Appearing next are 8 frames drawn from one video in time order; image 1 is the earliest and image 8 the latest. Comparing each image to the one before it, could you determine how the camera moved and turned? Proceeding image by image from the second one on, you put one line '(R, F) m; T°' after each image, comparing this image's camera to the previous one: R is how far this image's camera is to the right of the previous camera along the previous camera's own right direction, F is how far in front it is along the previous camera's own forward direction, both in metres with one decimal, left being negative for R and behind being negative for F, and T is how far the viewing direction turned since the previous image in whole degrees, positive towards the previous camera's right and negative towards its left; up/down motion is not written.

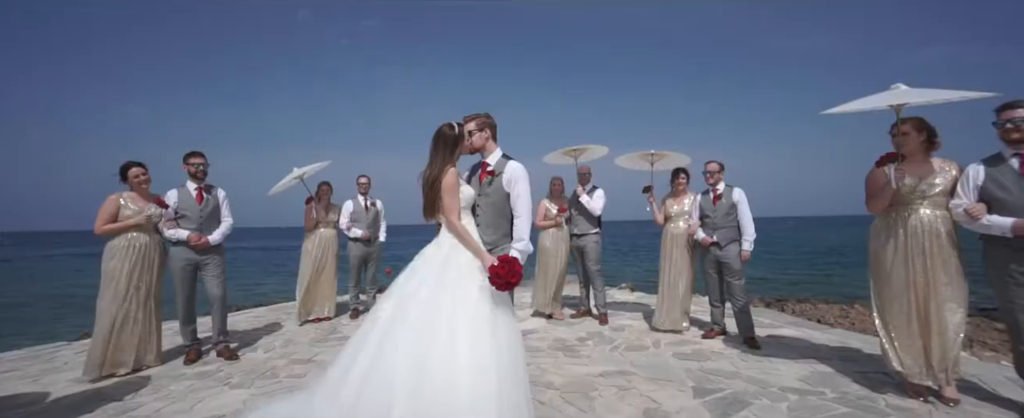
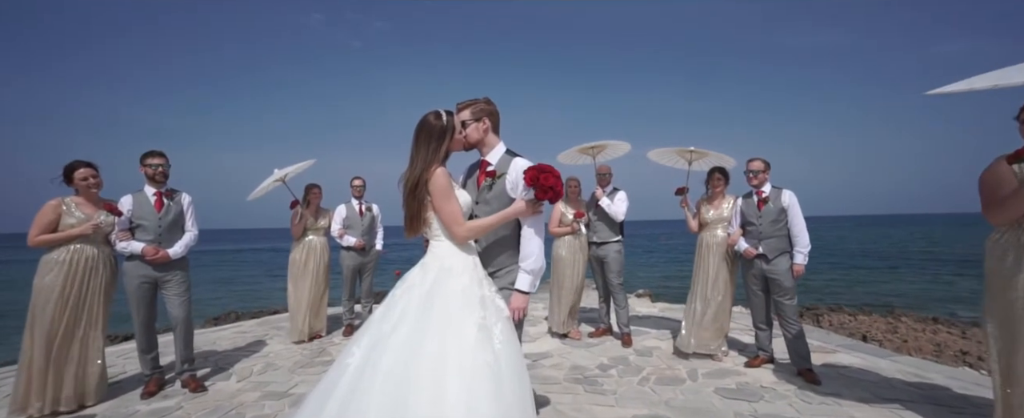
(0.0, +0.9) m; -1°
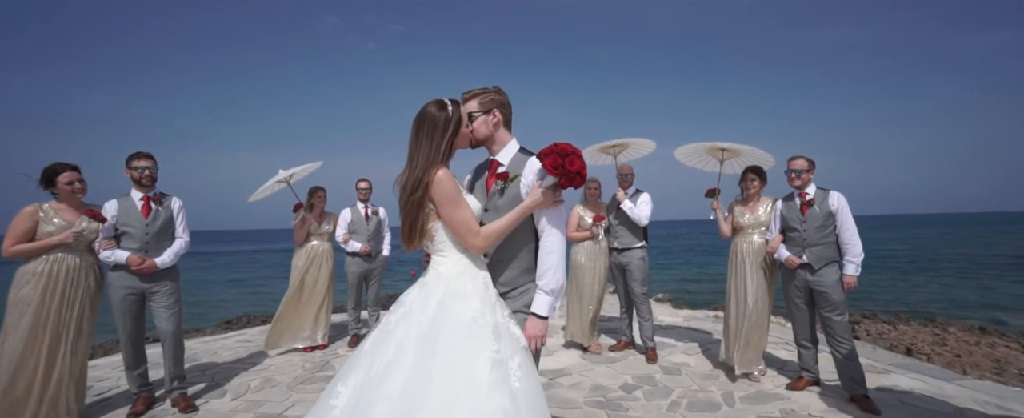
(0.0, +0.5) m; -2°
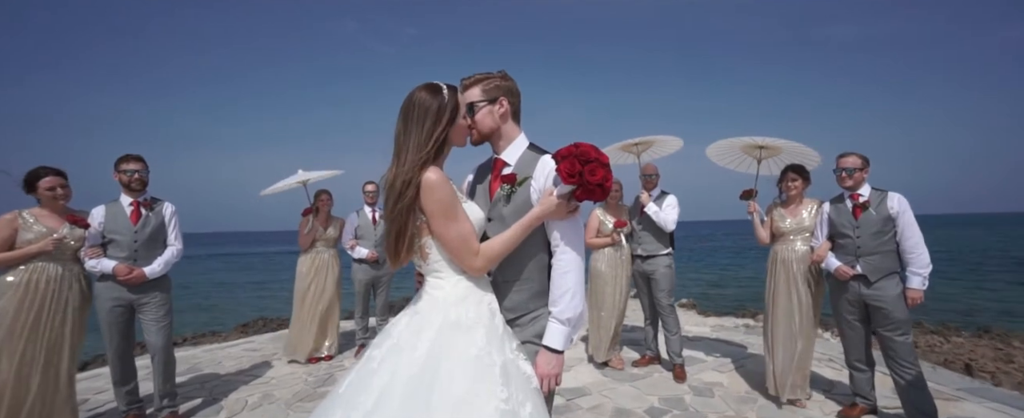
(+0.1, +0.5) m; -2°
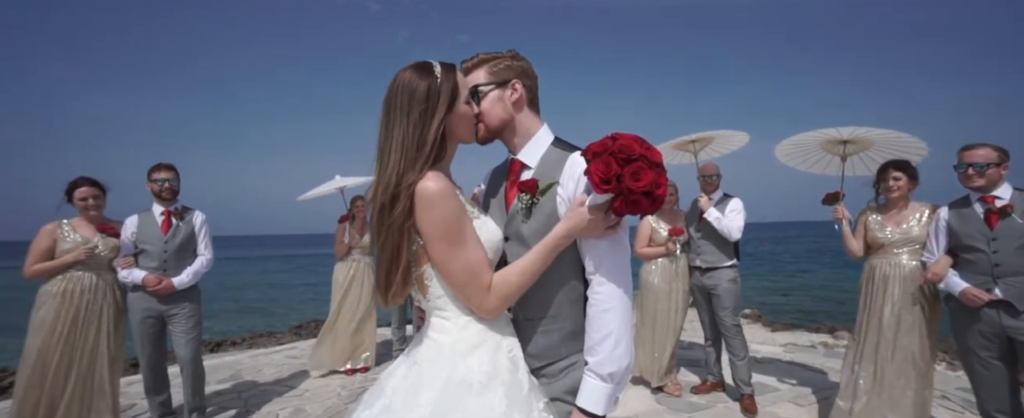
(+0.1, +0.5) m; -6°
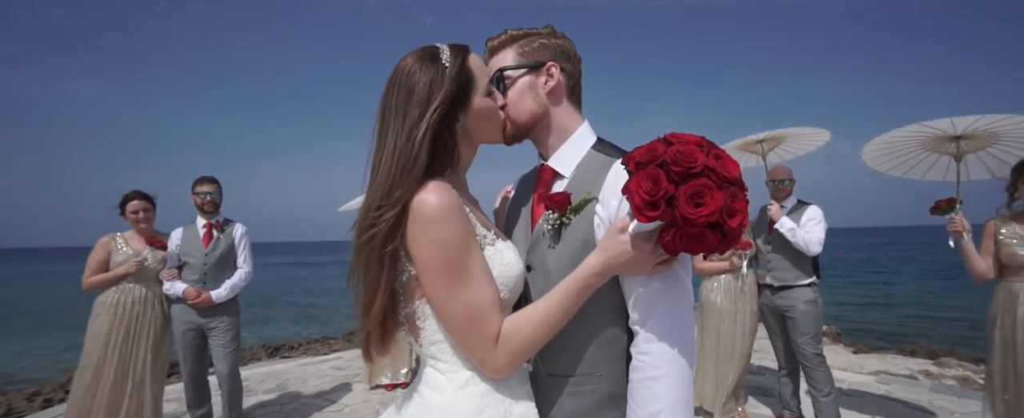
(+0.1, +0.4) m; -6°
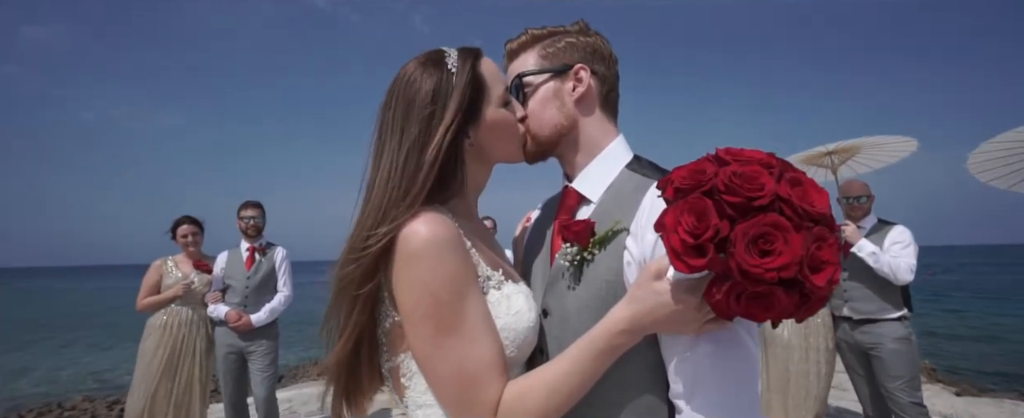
(+0.1, +0.2) m; -6°
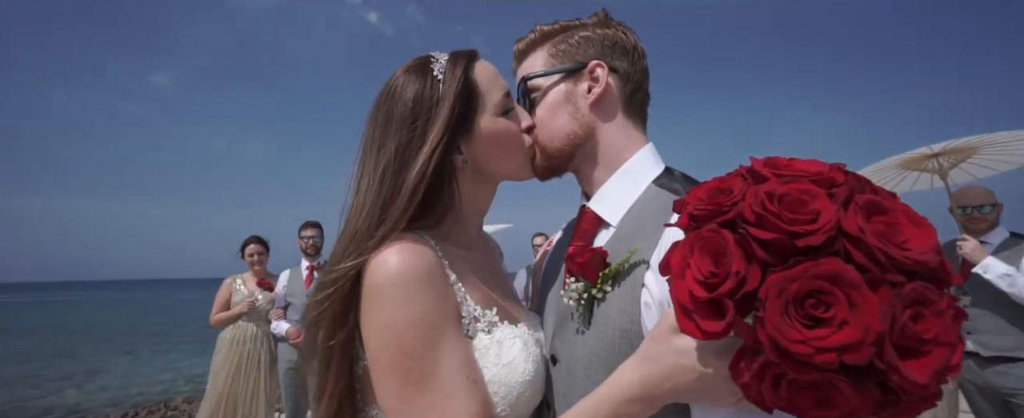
(+0.2, +0.2) m; -8°
